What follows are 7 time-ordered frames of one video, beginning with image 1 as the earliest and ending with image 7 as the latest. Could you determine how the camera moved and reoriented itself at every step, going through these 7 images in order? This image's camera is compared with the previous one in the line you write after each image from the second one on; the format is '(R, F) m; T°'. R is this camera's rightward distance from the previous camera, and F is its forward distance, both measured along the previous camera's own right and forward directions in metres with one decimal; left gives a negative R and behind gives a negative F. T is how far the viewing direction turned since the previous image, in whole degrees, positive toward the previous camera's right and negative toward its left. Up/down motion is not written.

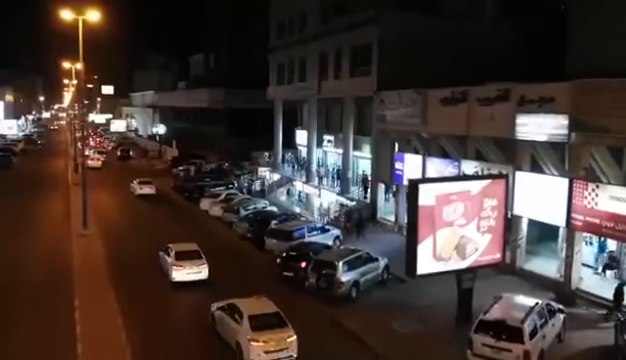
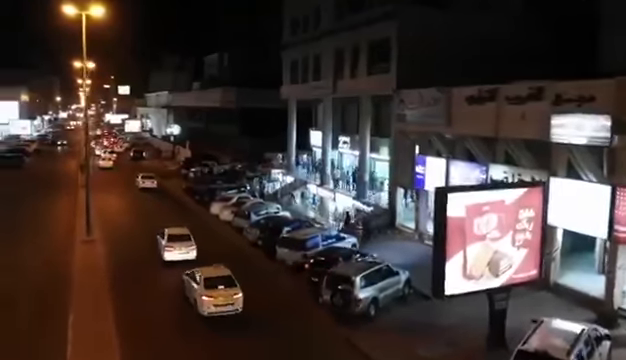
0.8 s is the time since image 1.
(0.0, +2.1) m; -1°
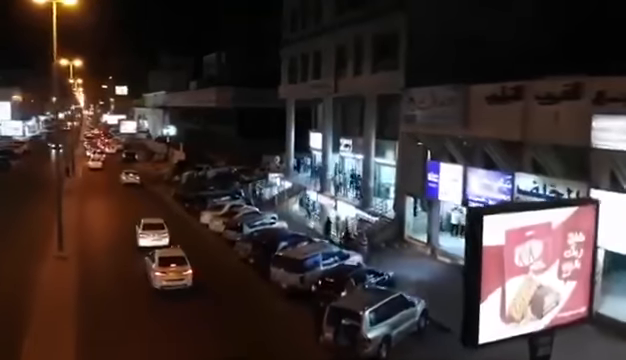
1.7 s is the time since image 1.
(0.0, +3.5) m; 0°
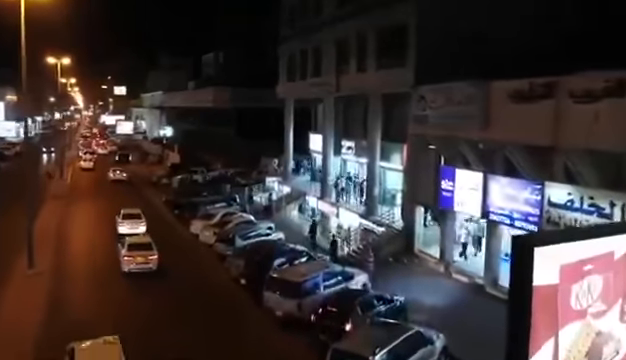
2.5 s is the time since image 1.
(0.0, +3.1) m; 0°
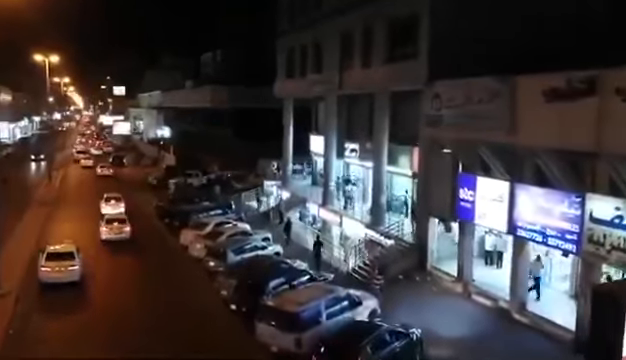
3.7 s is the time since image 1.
(0.0, +3.1) m; 0°
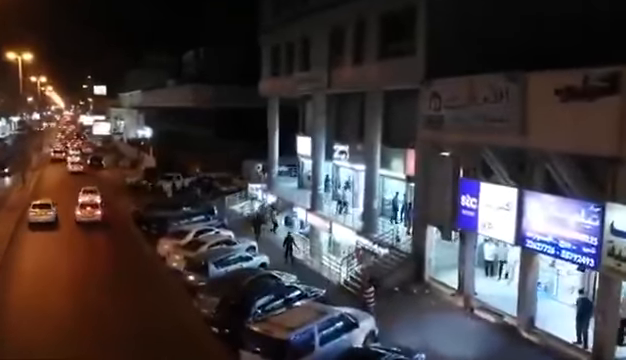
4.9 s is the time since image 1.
(-0.2, +1.8) m; +1°
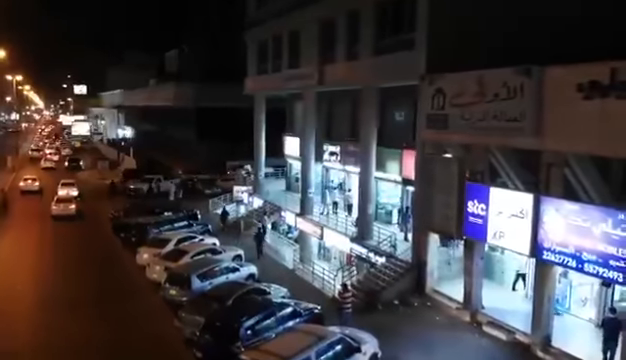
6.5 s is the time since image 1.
(-0.3, +1.9) m; +1°
